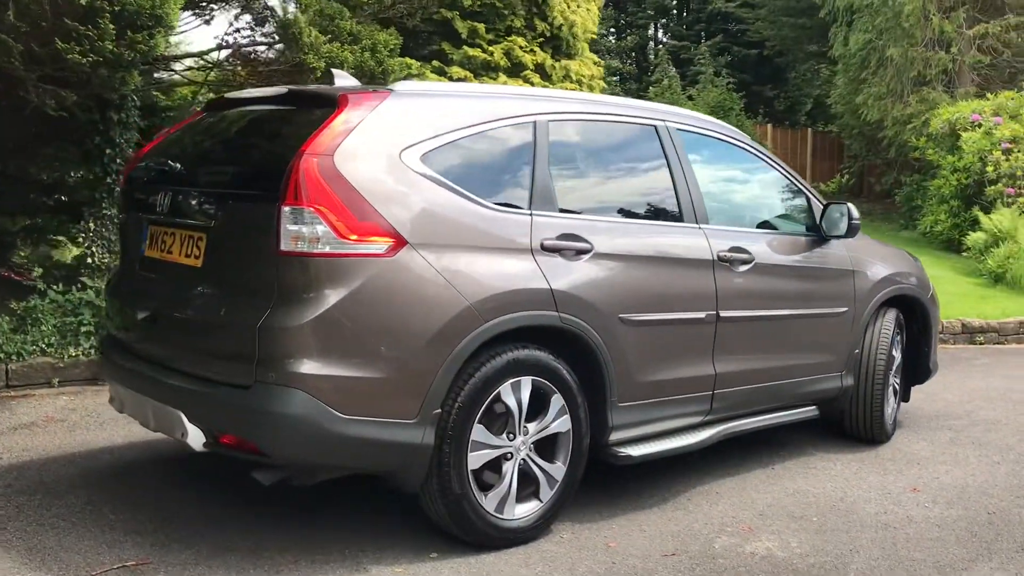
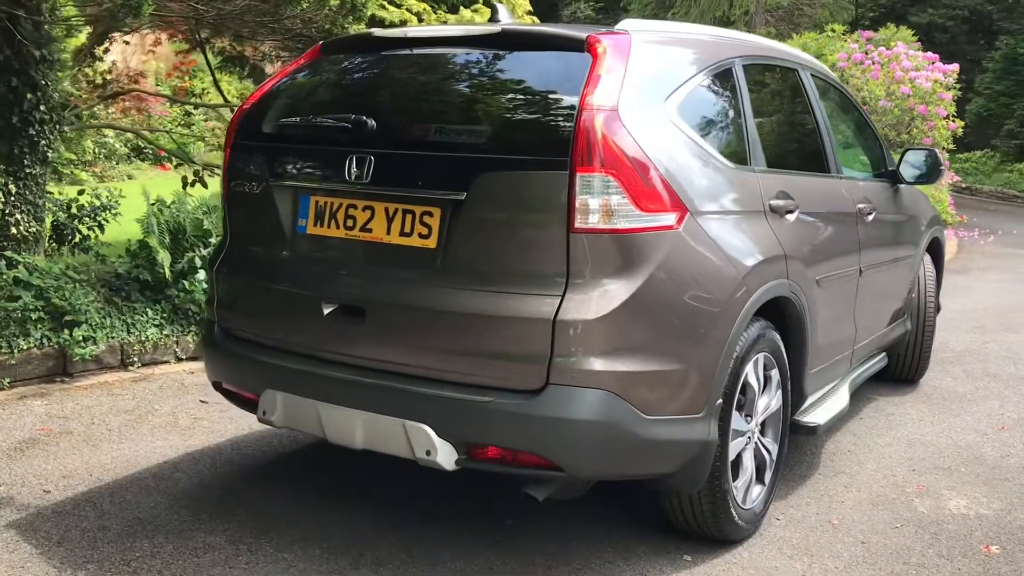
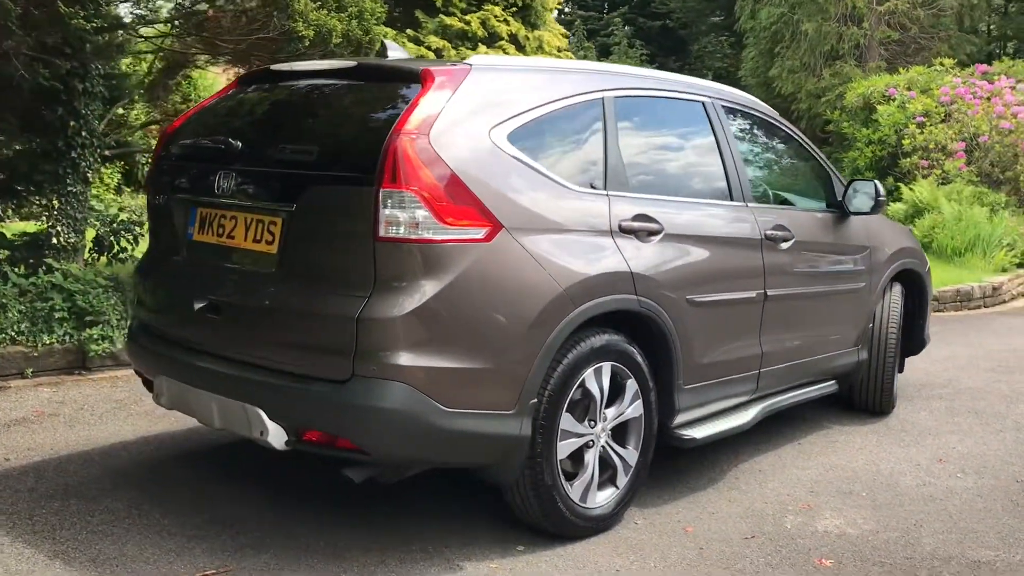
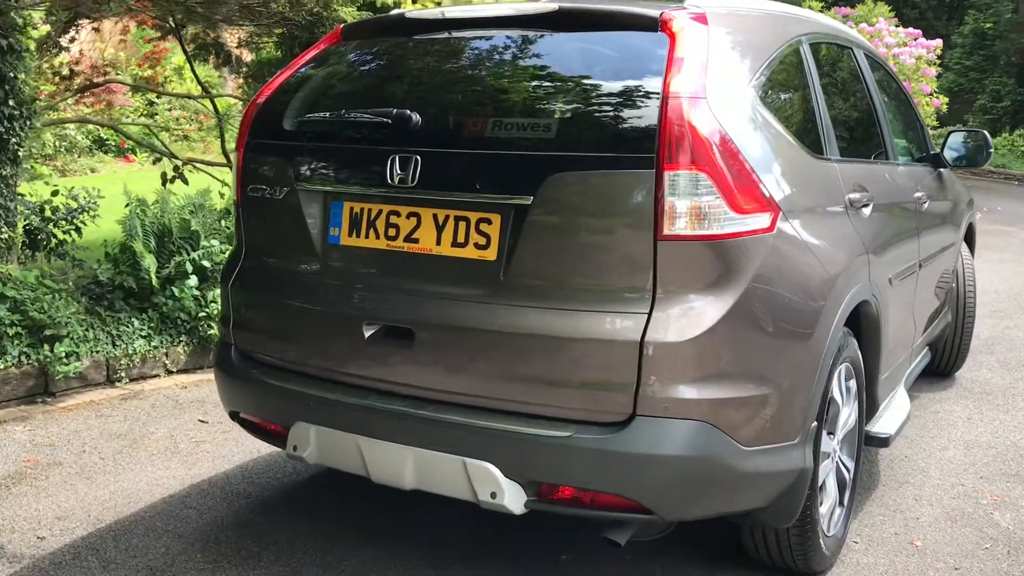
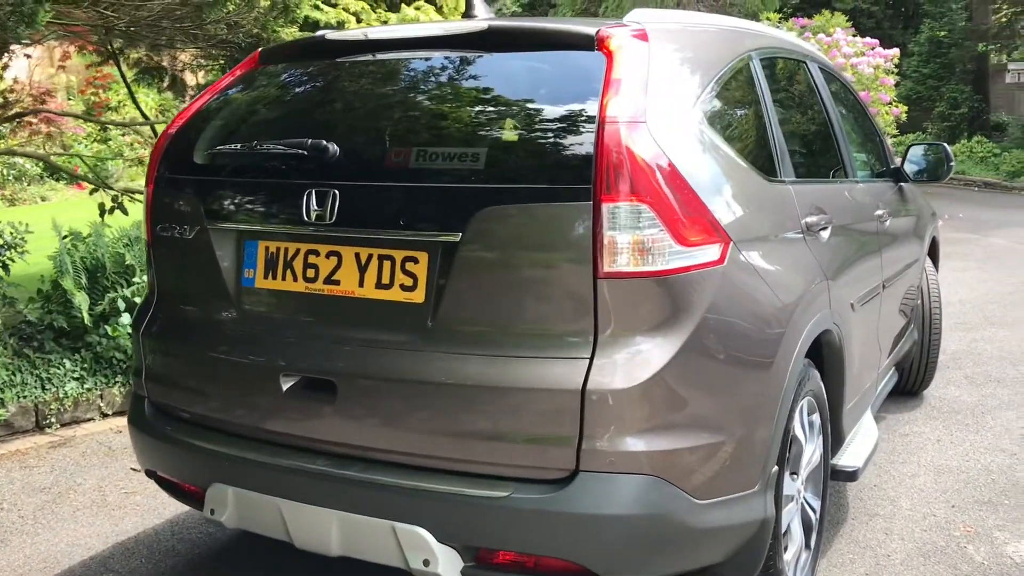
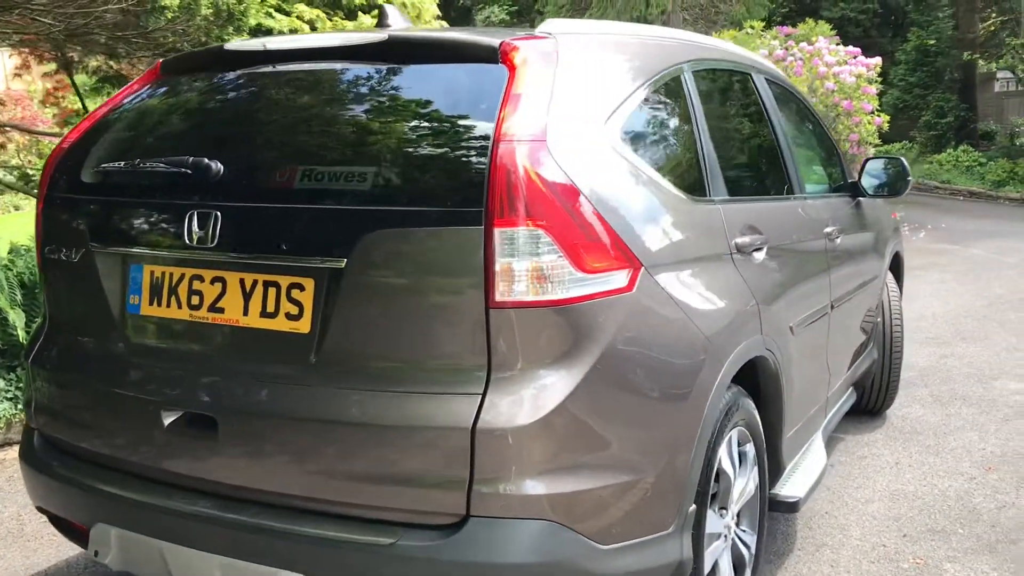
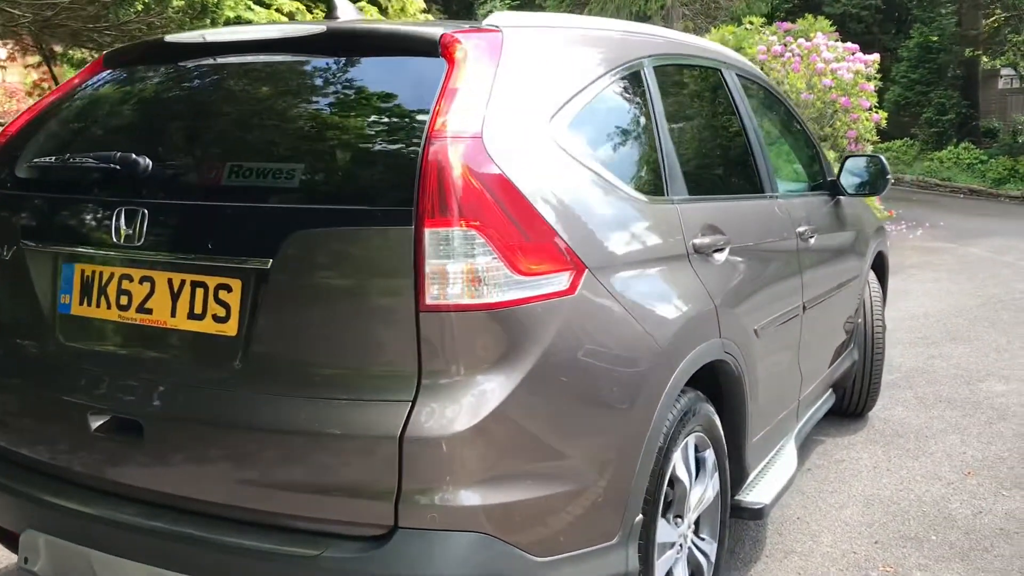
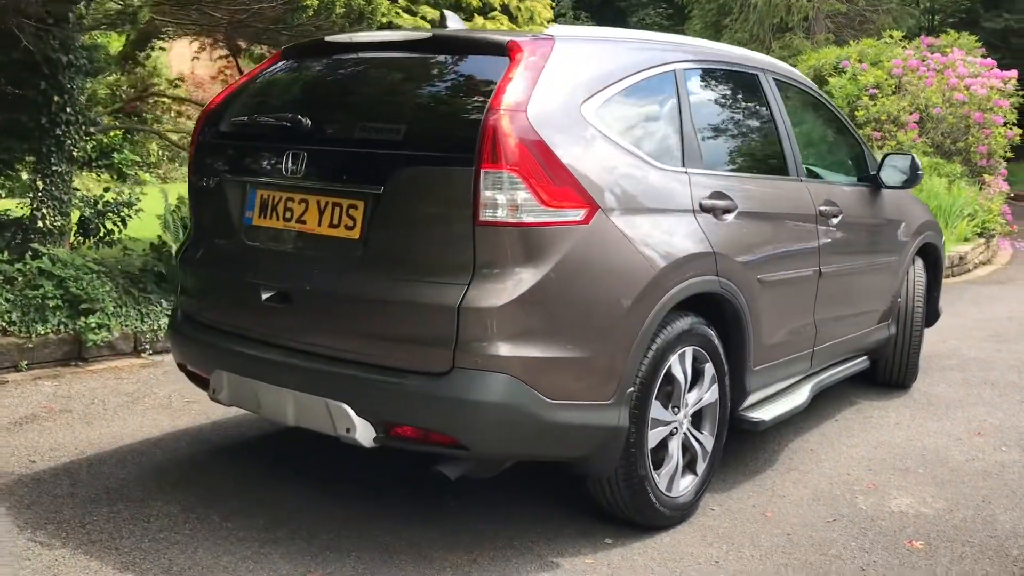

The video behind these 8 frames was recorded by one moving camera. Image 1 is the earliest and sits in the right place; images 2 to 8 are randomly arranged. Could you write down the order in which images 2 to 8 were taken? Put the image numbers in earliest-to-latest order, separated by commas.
3, 8, 2, 4, 5, 6, 7
